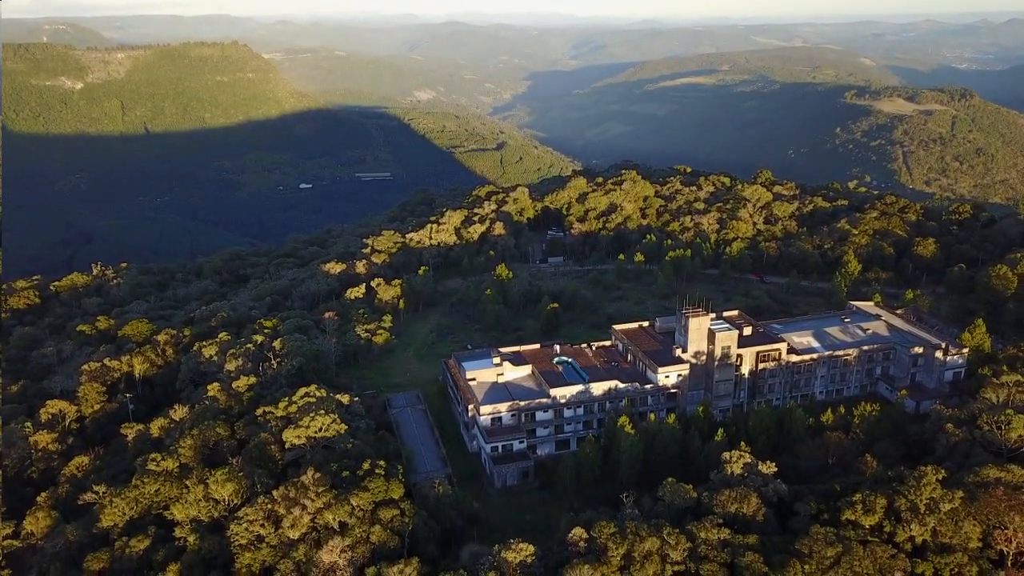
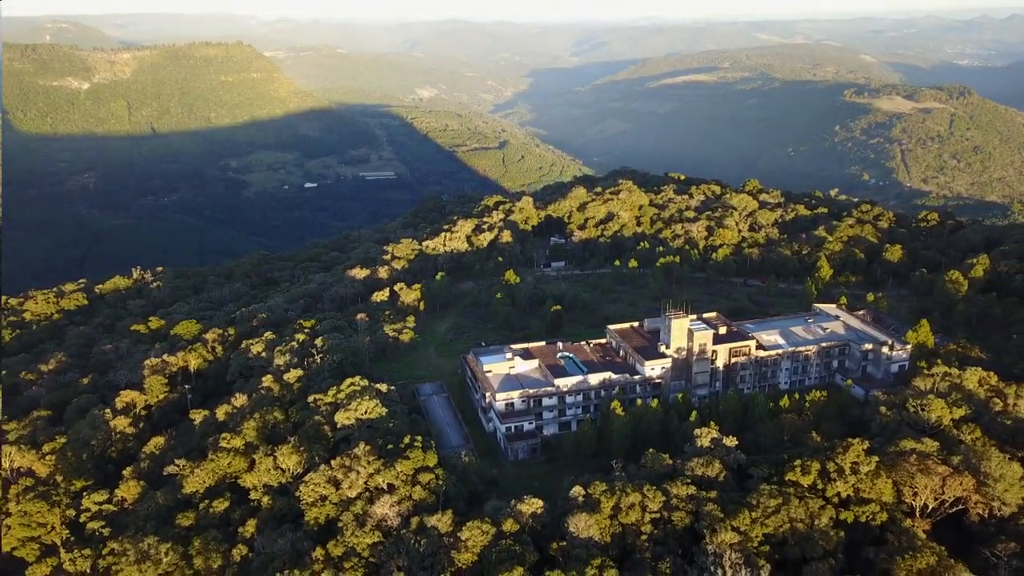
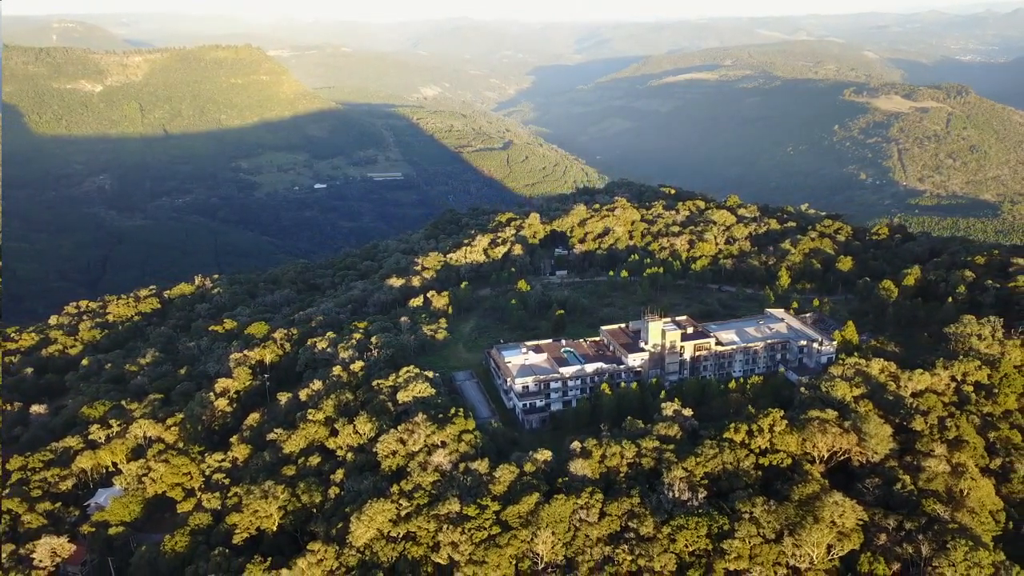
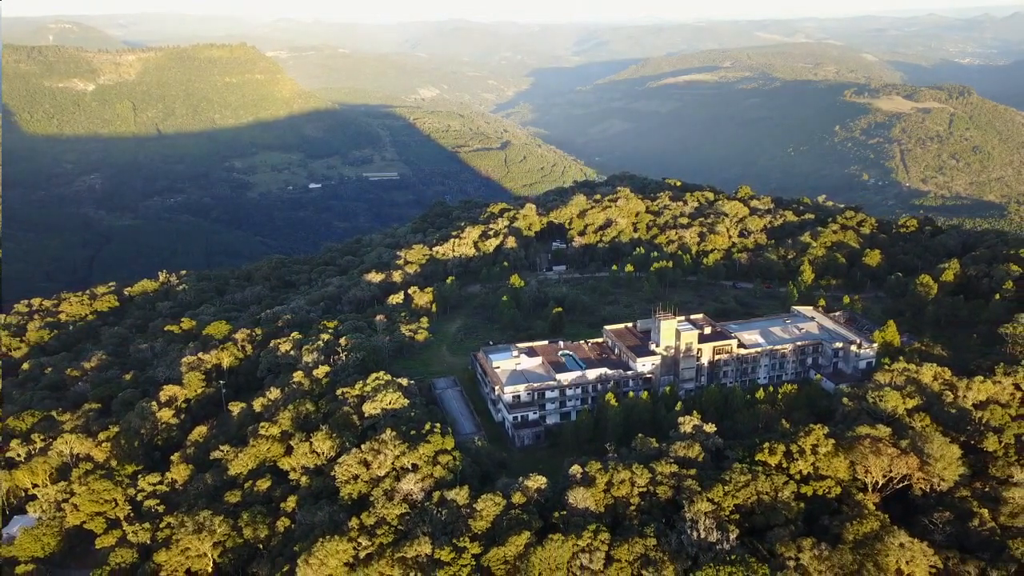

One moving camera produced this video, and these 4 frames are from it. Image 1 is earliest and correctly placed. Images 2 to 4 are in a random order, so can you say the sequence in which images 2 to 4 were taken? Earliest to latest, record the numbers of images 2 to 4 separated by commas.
2, 4, 3
